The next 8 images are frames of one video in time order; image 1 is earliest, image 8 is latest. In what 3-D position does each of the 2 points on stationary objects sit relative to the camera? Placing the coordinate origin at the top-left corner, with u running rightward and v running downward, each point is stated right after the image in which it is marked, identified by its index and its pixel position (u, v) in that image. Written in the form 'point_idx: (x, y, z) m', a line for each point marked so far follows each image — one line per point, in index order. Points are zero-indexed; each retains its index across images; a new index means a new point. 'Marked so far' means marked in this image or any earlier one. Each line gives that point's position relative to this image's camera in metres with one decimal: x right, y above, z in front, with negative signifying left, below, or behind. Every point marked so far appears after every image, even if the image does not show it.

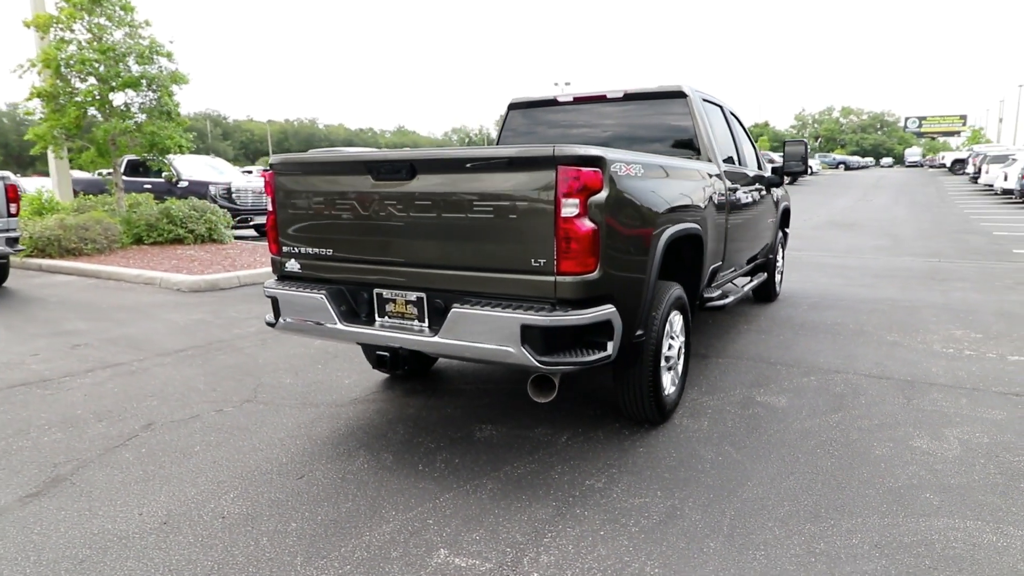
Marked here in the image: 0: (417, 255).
0: (-0.5, +0.2, +3.5) m
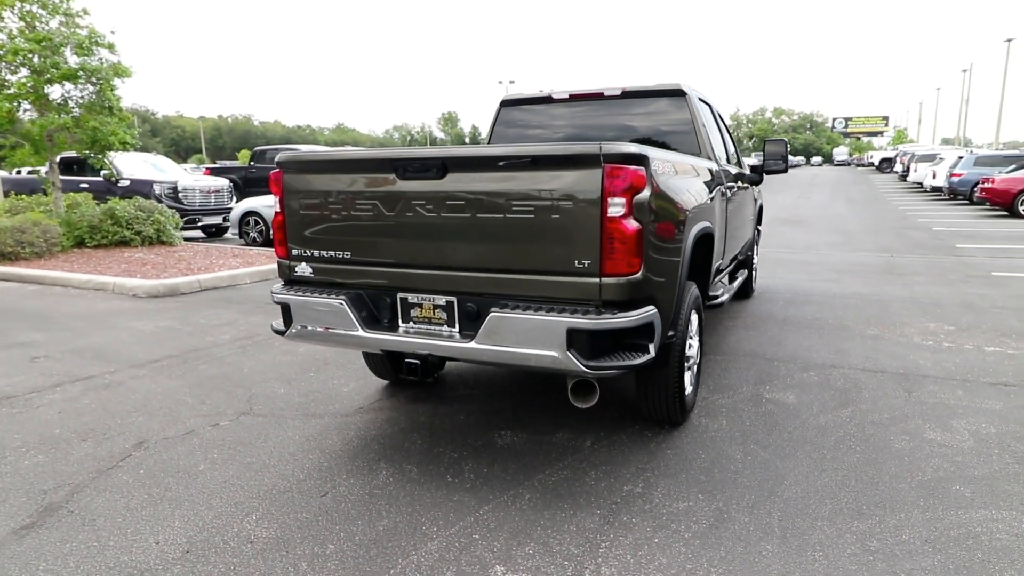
0: (-0.3, +0.2, +3.3) m
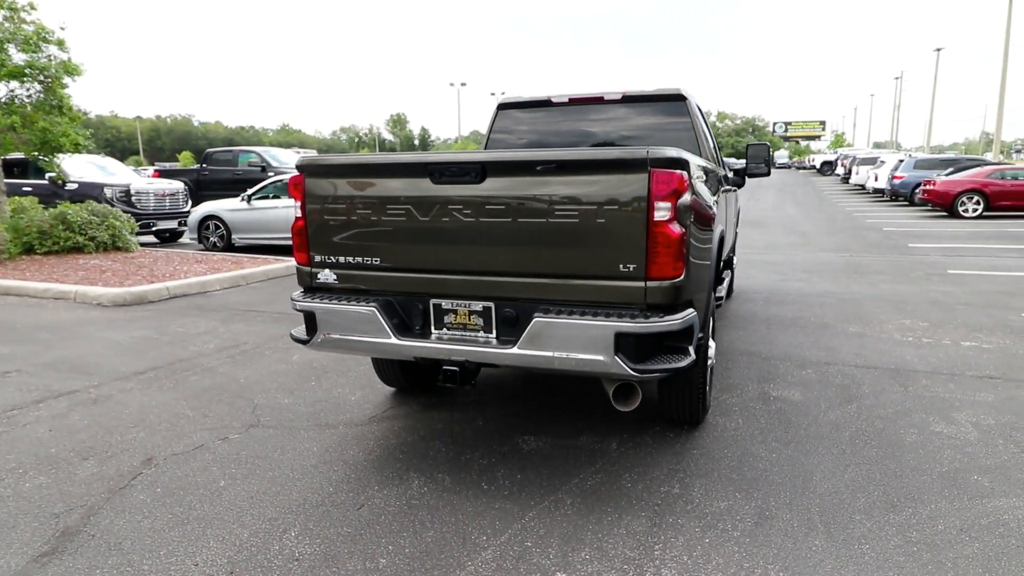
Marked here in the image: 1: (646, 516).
0: (-0.1, +0.1, +3.3) m
1: (+0.6, -1.1, +3.1) m
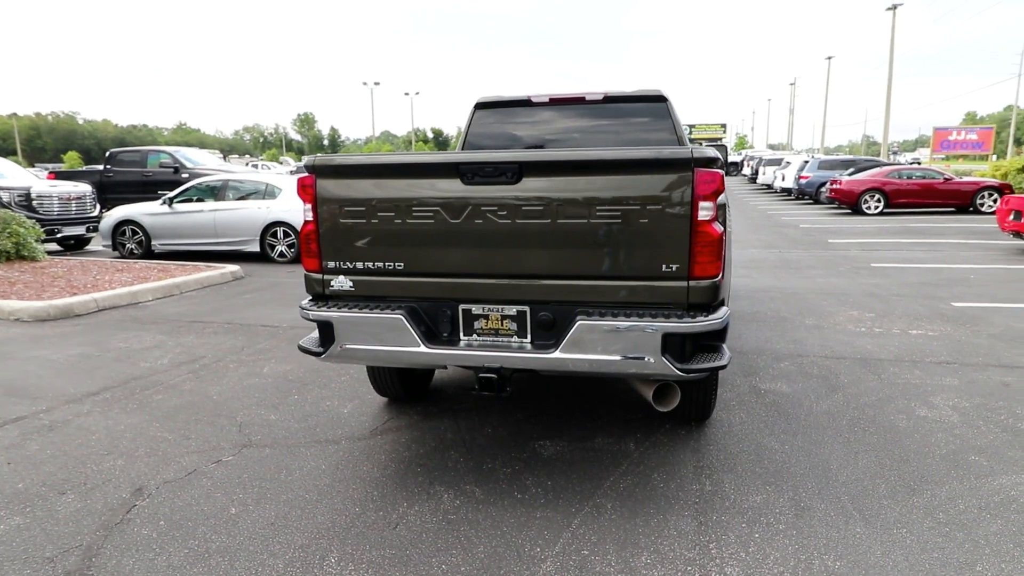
0: (0.0, +0.1, +3.2) m
1: (+0.8, -1.1, +3.1) m
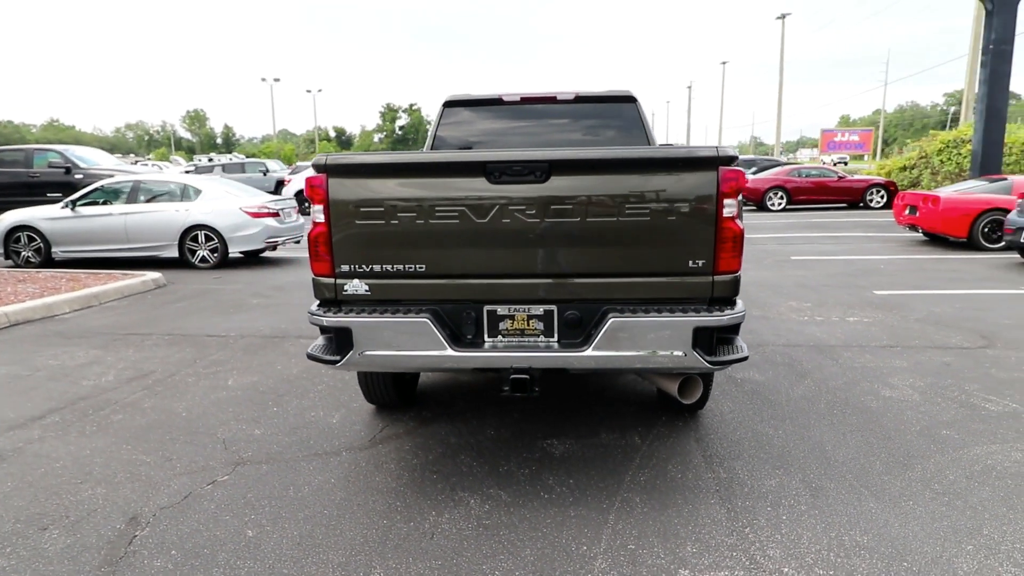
0: (+0.2, +0.1, +3.2) m
1: (+1.0, -1.0, +3.2) m
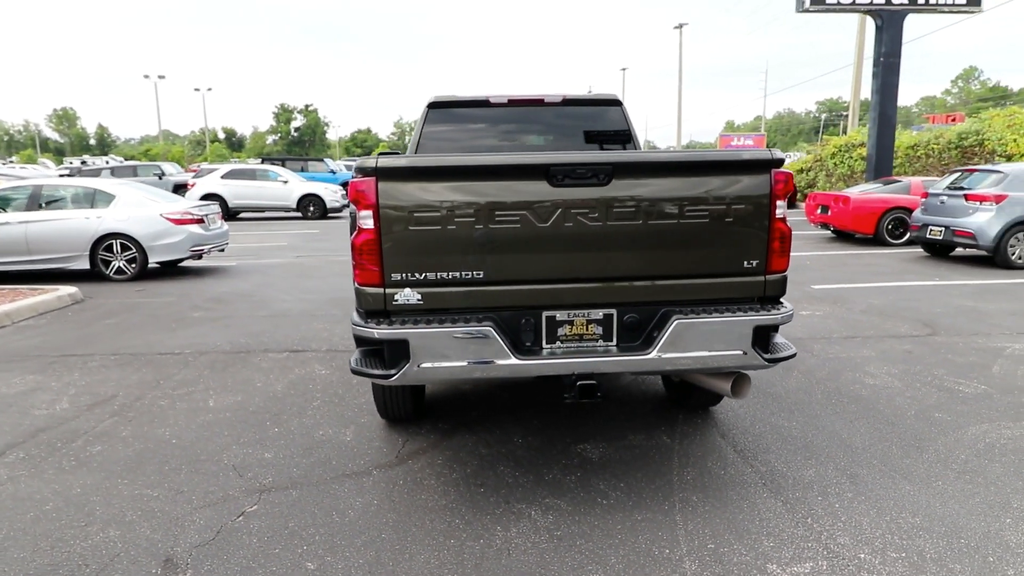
0: (+0.5, +0.1, +3.2) m
1: (+1.3, -1.0, +3.3) m
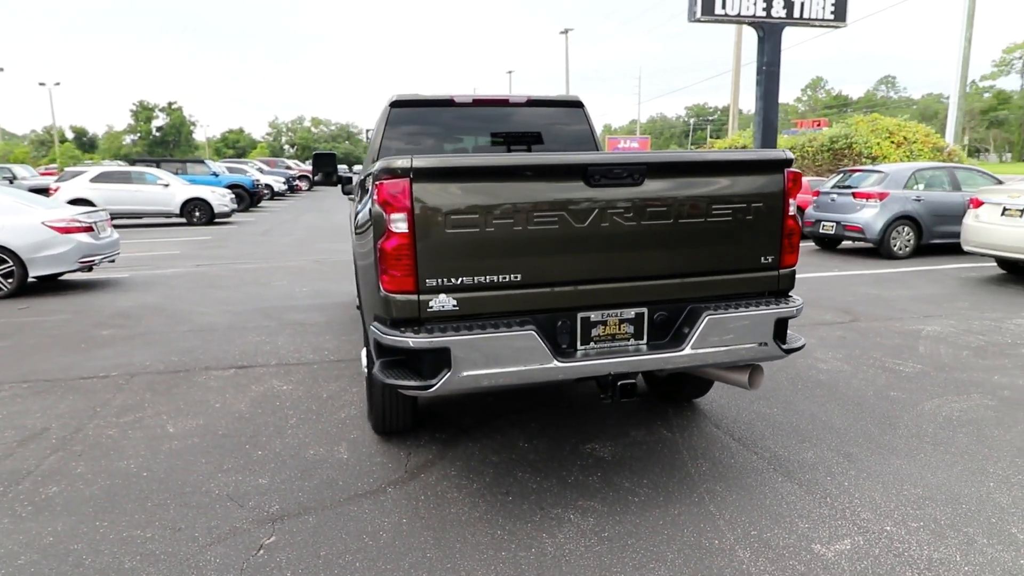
0: (+0.6, +0.1, +3.2) m
1: (+1.4, -1.0, +3.5) m
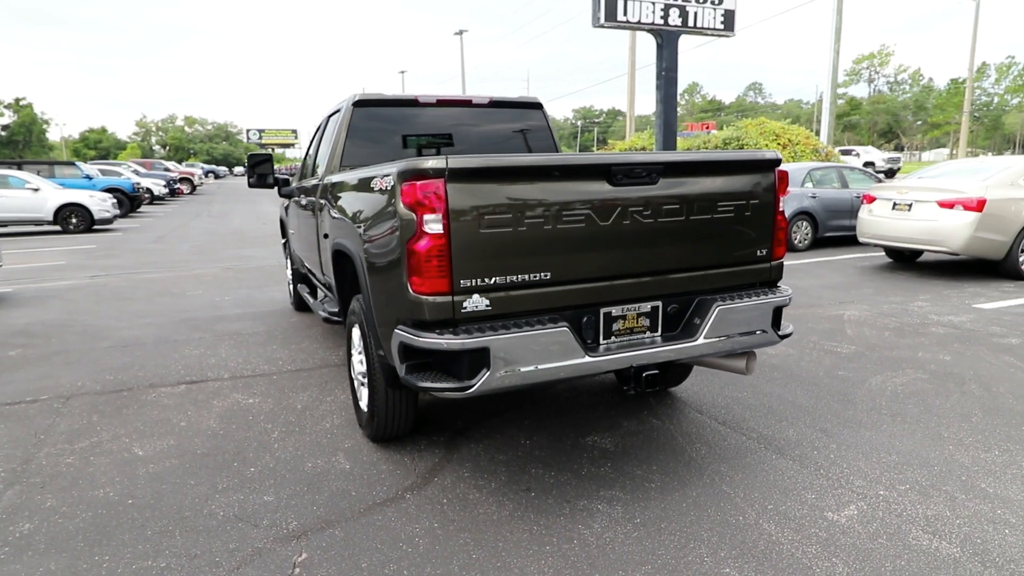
0: (+0.7, +0.1, +3.3) m
1: (+1.5, -1.0, +3.8) m
